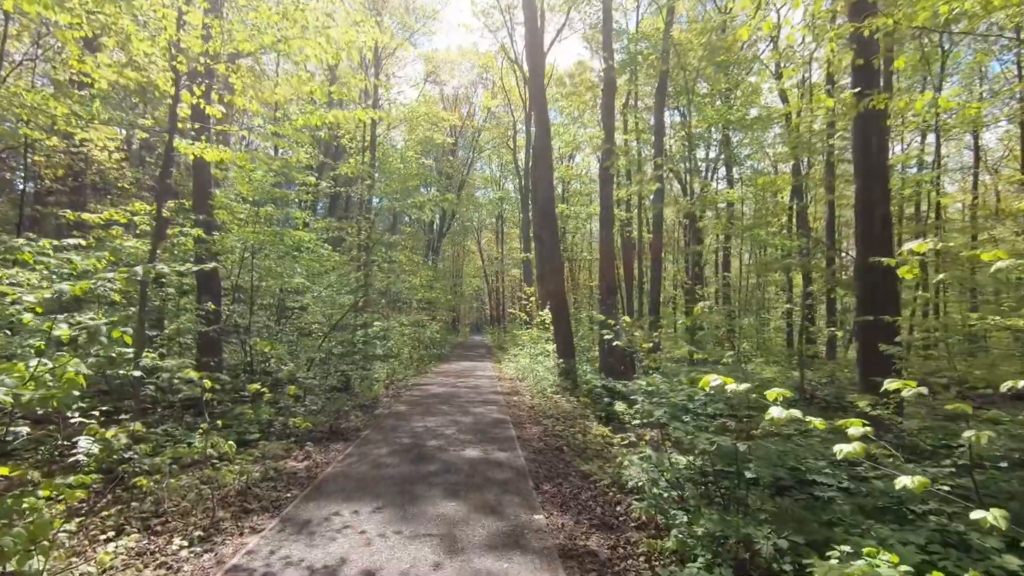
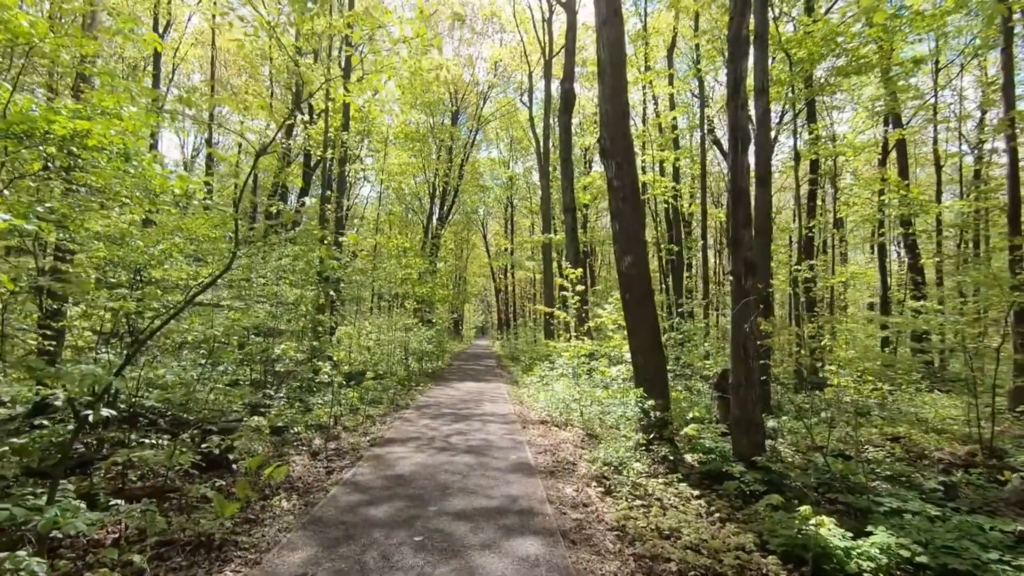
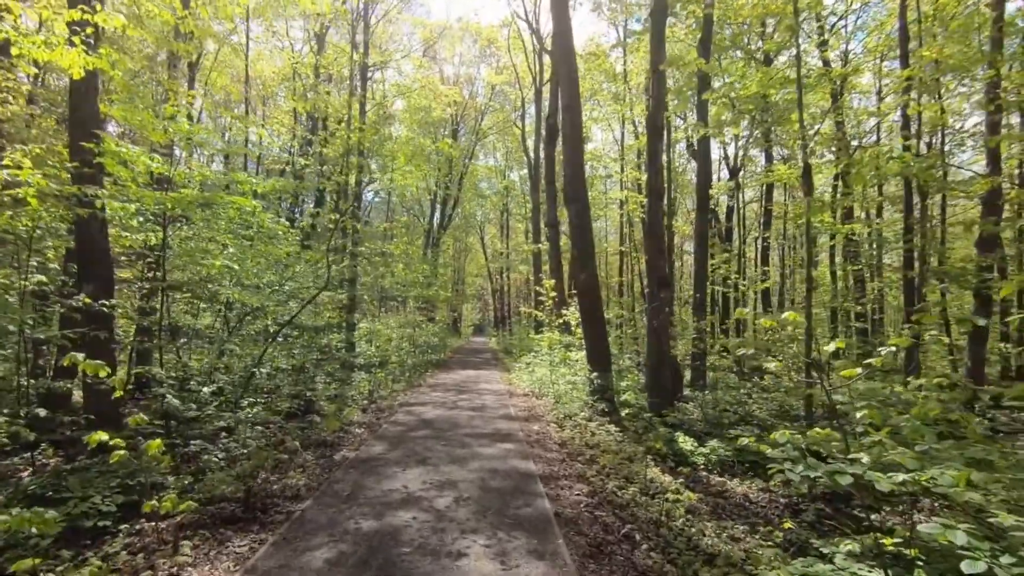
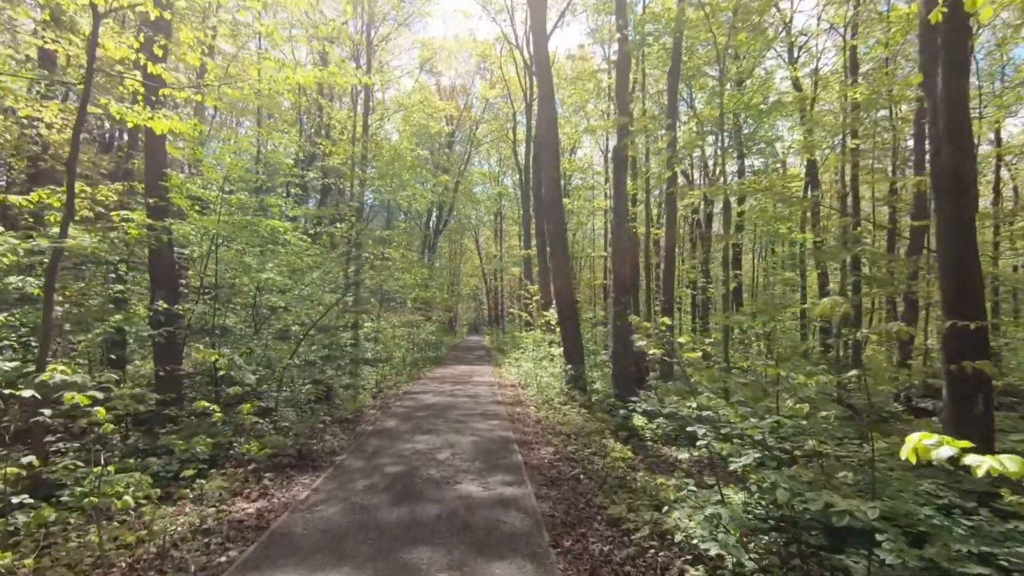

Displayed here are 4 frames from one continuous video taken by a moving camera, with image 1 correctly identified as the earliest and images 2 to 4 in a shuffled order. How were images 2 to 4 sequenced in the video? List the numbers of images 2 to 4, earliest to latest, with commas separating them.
4, 3, 2
